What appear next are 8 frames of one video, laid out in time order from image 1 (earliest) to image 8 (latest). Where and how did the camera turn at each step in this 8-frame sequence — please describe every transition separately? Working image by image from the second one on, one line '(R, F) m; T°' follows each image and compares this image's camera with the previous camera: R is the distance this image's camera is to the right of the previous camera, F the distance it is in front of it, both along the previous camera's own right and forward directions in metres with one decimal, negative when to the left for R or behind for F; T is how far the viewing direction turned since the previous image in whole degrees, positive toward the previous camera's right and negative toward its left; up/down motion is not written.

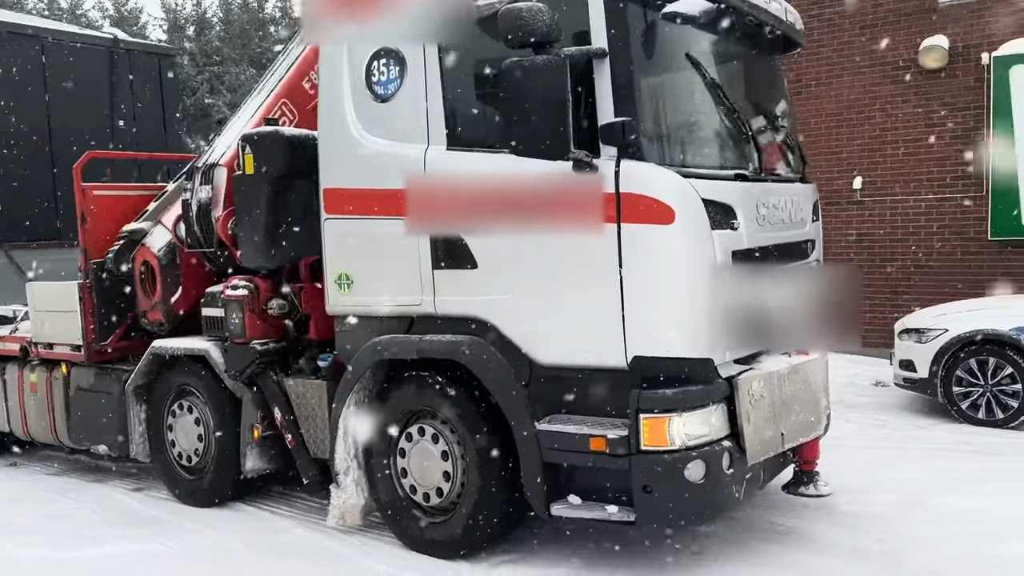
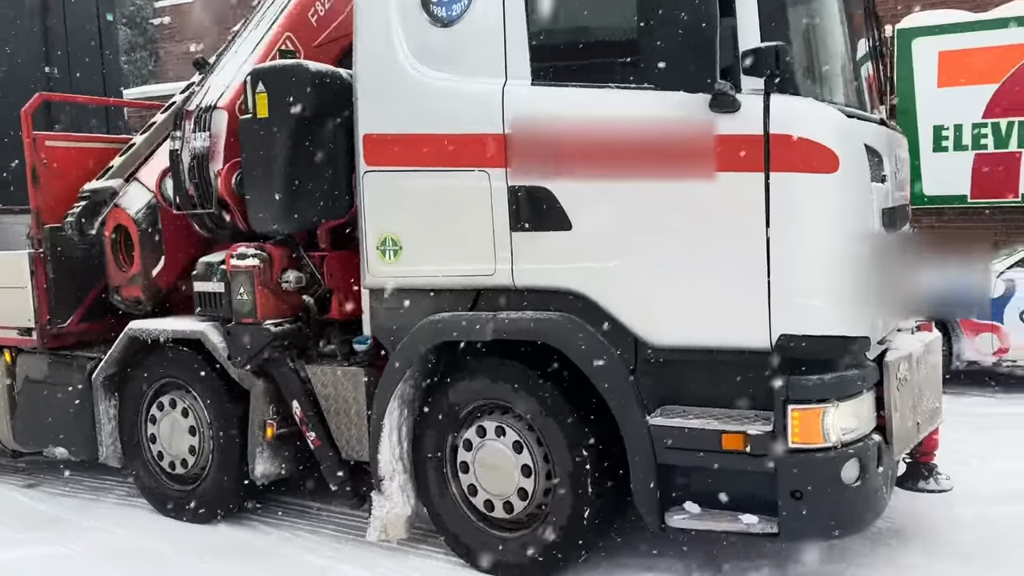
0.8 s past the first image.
(-0.8, +0.8) m; +6°
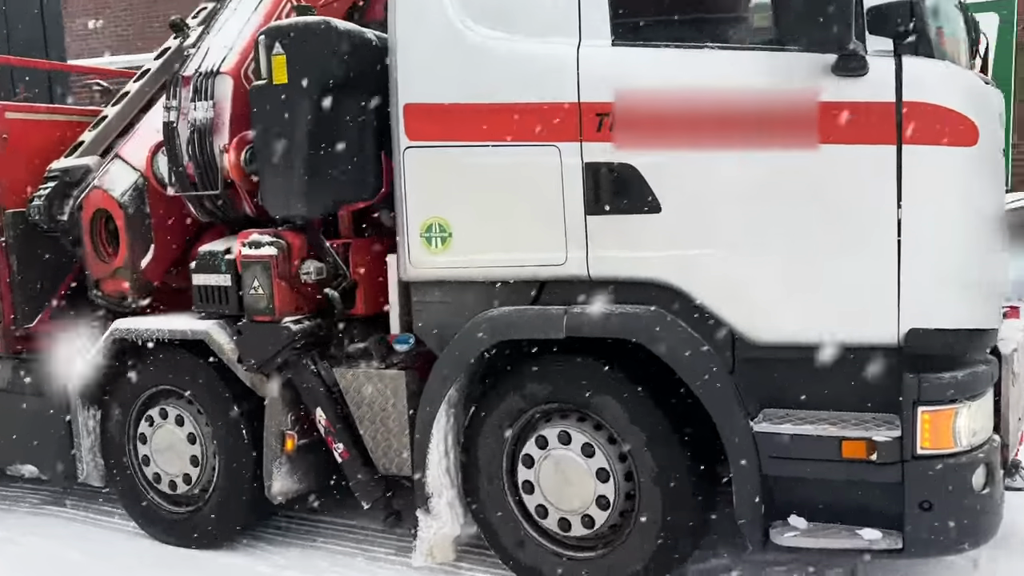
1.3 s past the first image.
(-0.6, +0.5) m; +5°
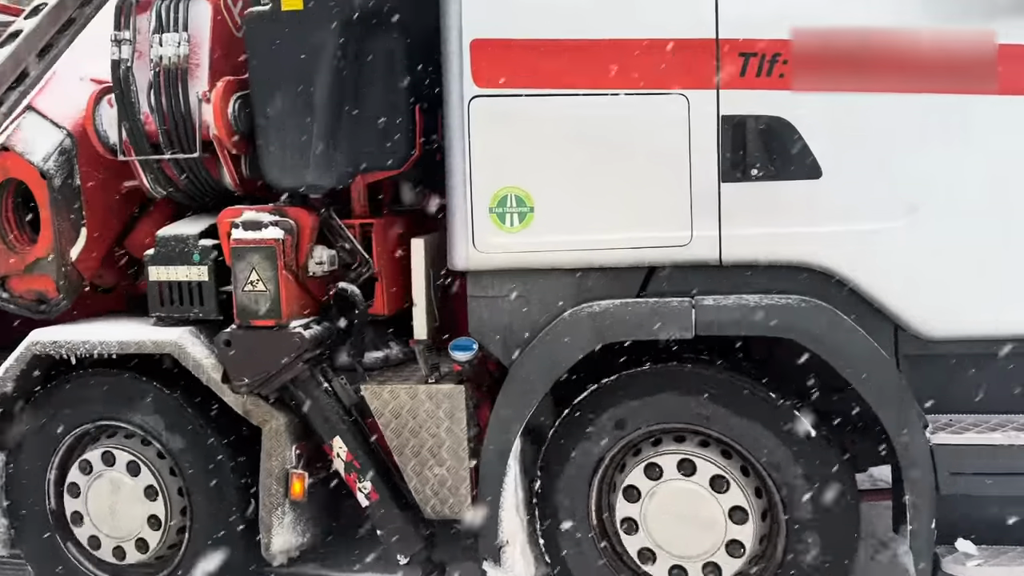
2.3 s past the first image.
(-0.9, +0.8) m; +11°
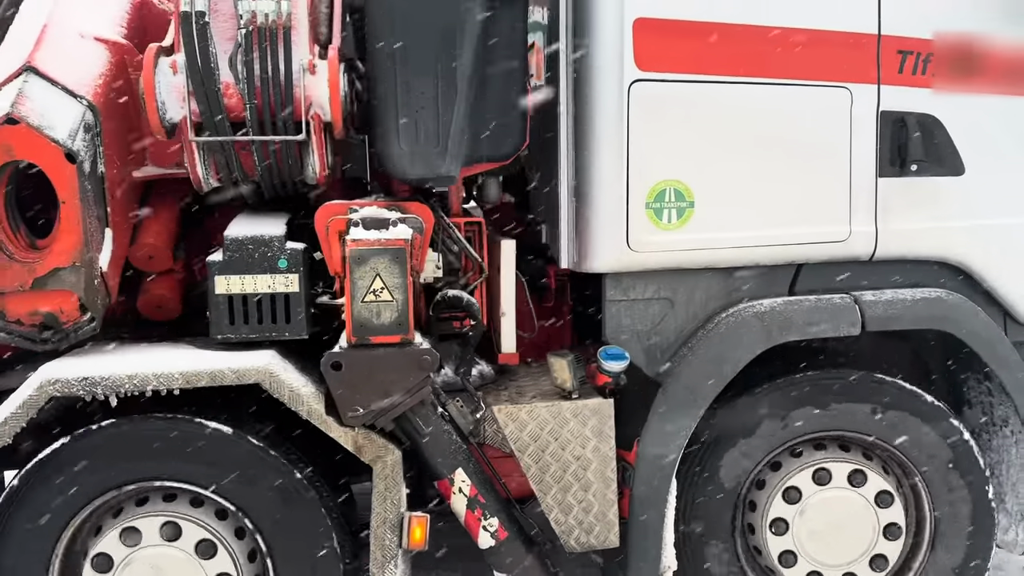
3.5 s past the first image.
(-1.3, +0.5) m; +19°
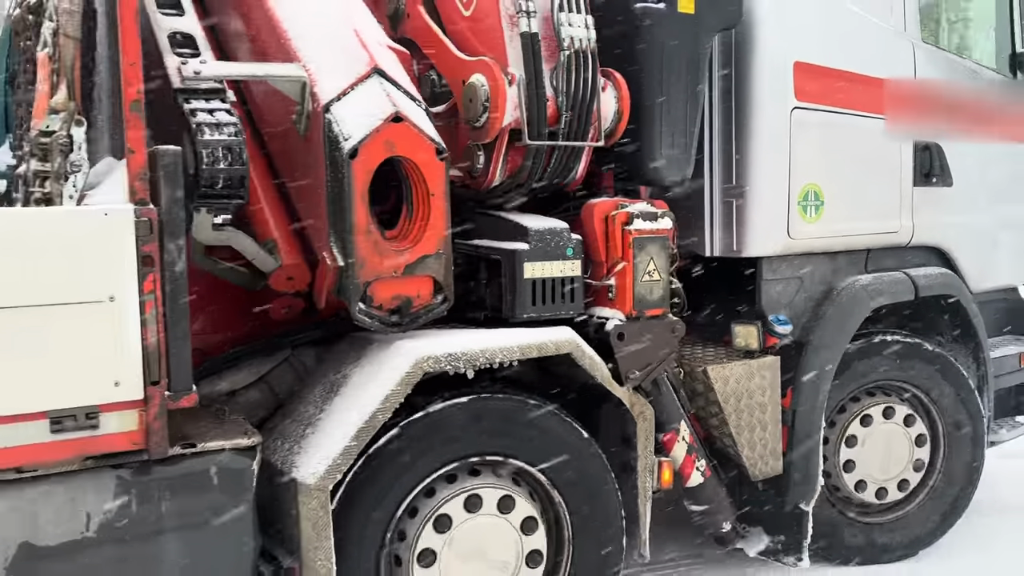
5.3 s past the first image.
(-1.9, -0.1) m; +23°
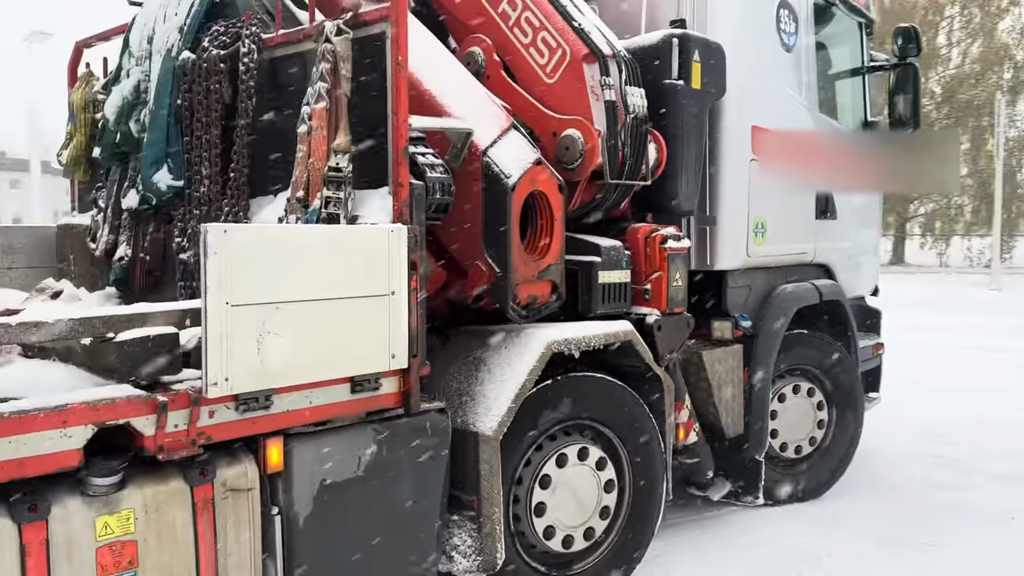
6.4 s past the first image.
(-1.2, -0.7) m; +14°
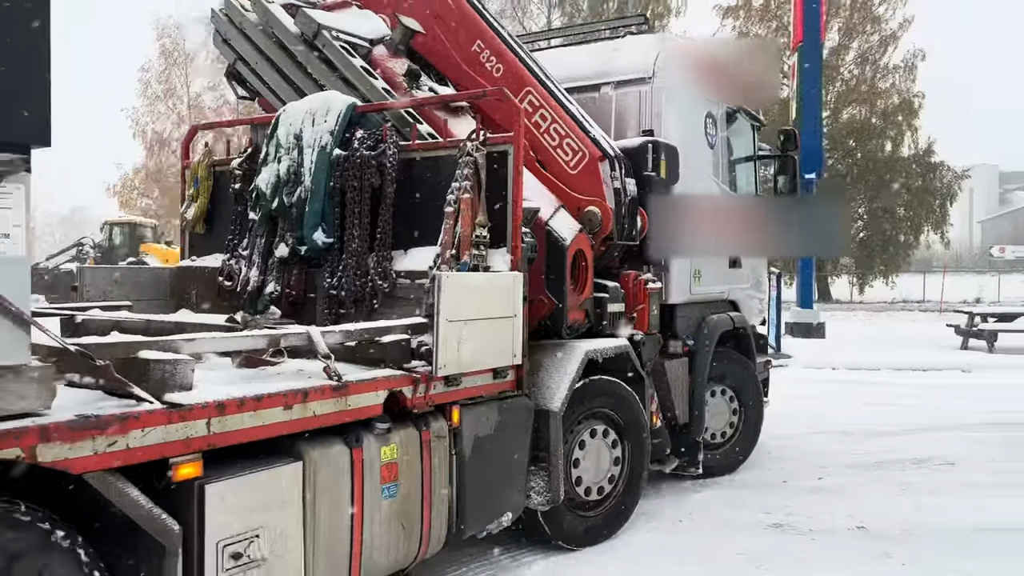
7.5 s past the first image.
(-1.1, -1.5) m; +9°
